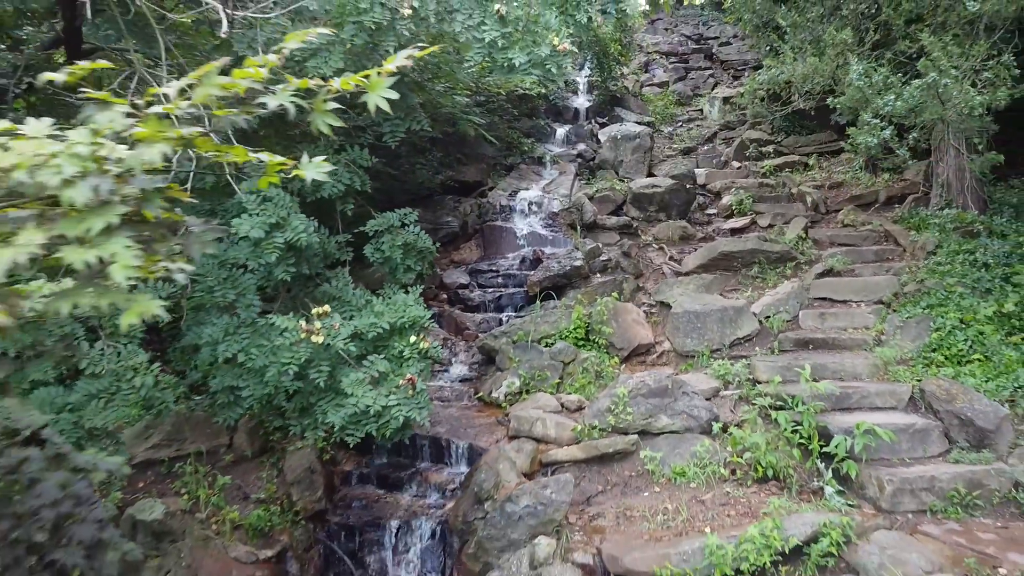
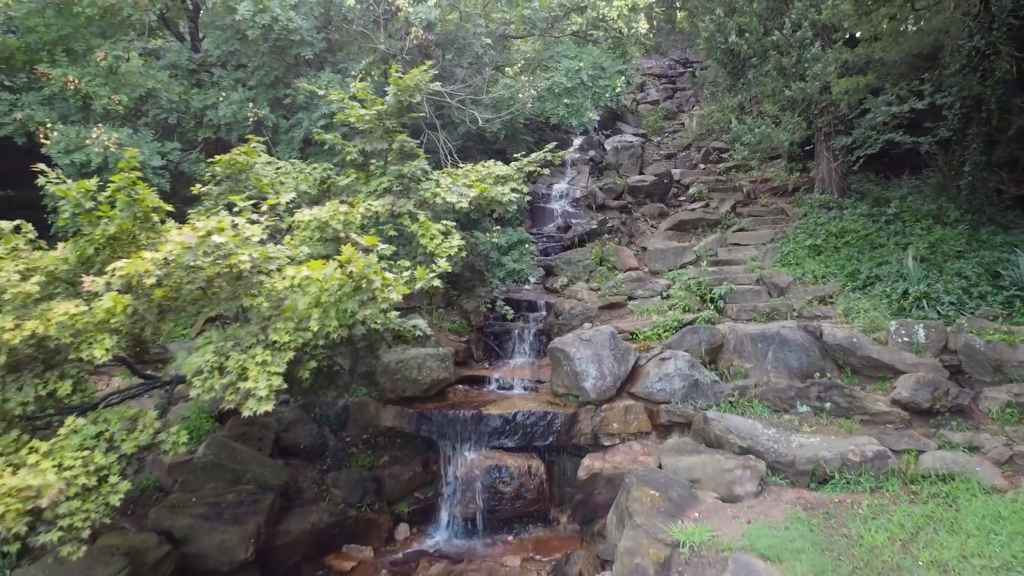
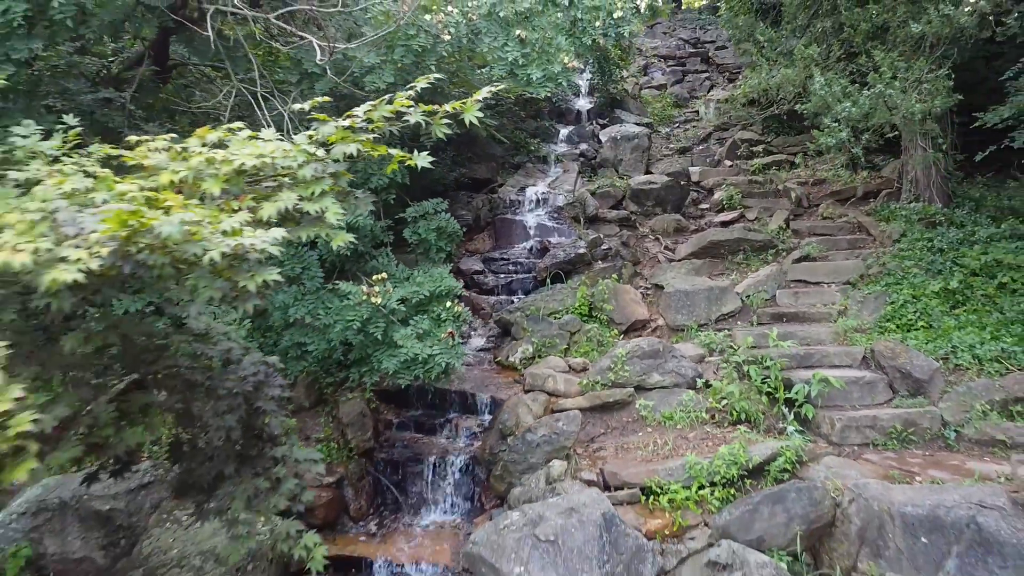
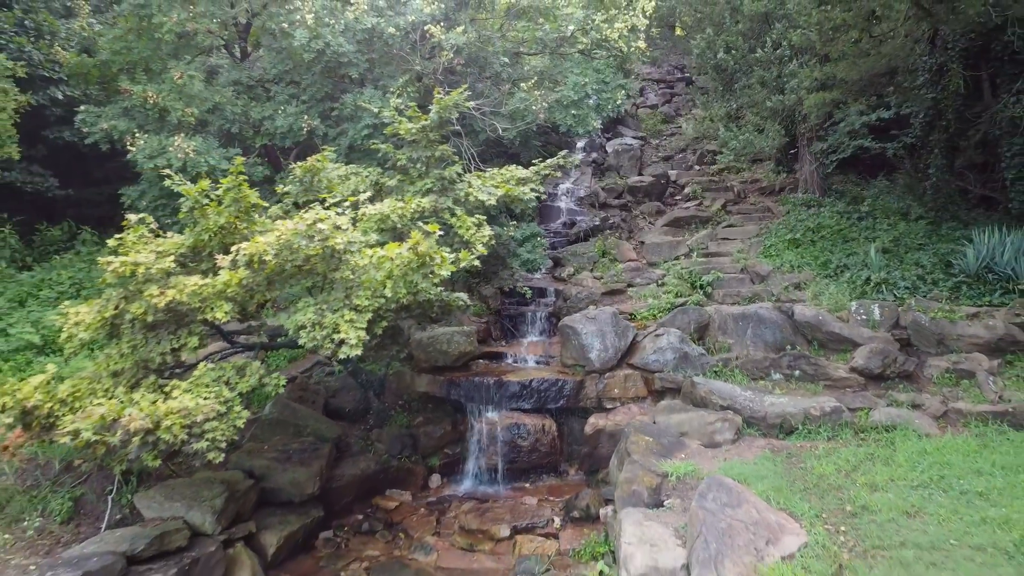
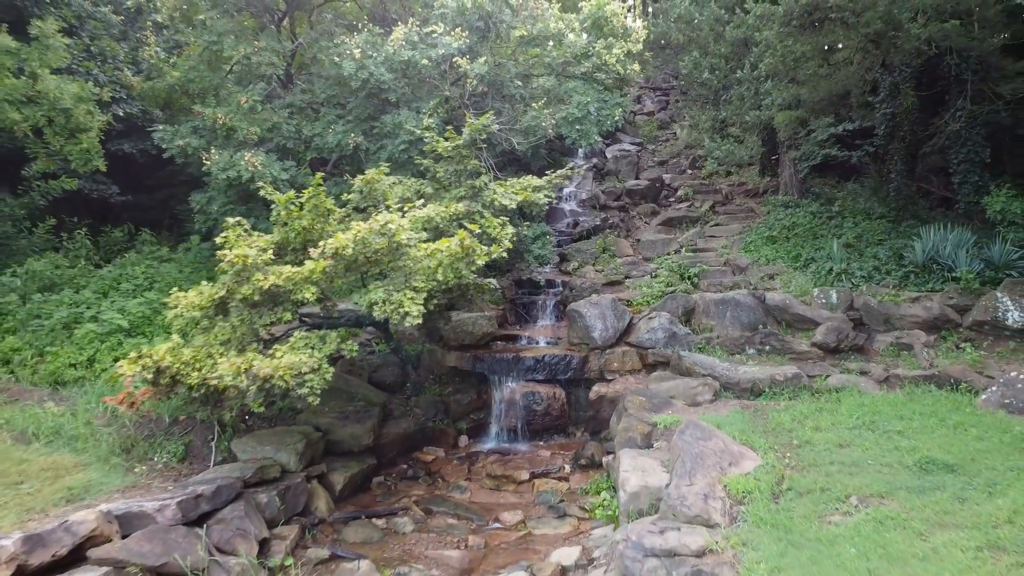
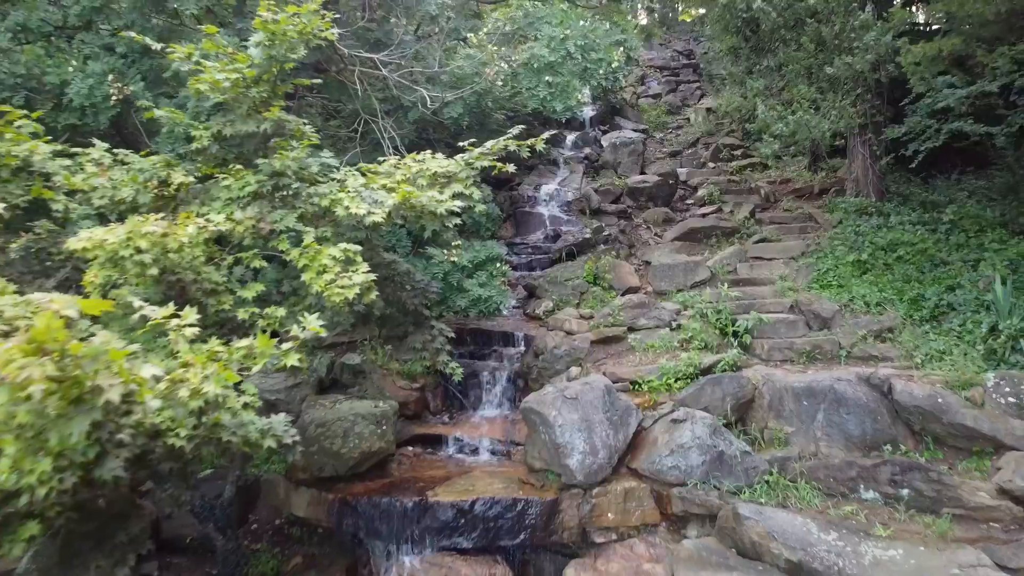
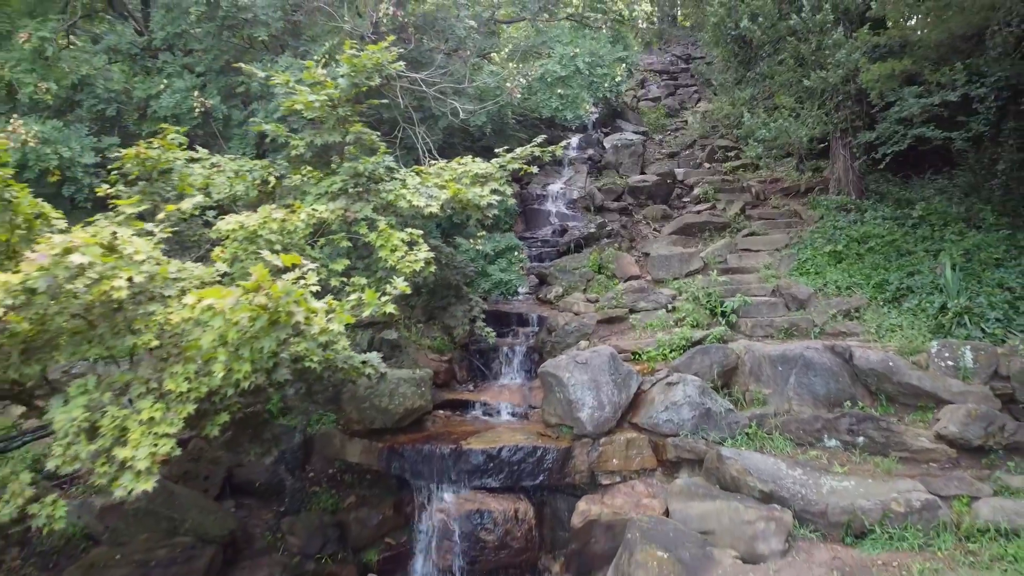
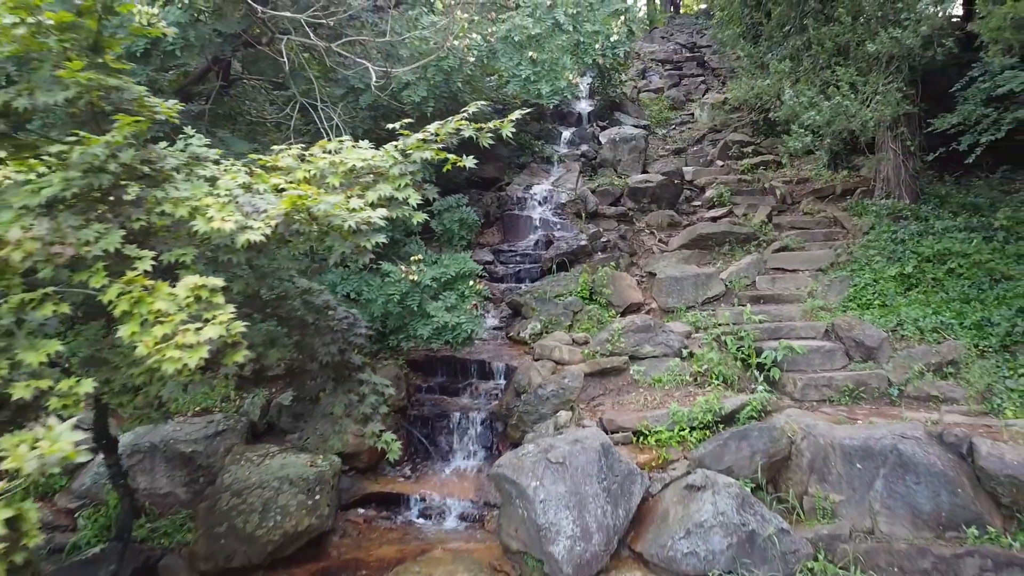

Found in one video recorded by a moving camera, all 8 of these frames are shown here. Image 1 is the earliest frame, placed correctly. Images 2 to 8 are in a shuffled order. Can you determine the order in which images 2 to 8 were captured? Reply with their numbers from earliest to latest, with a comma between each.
3, 8, 6, 7, 2, 4, 5
